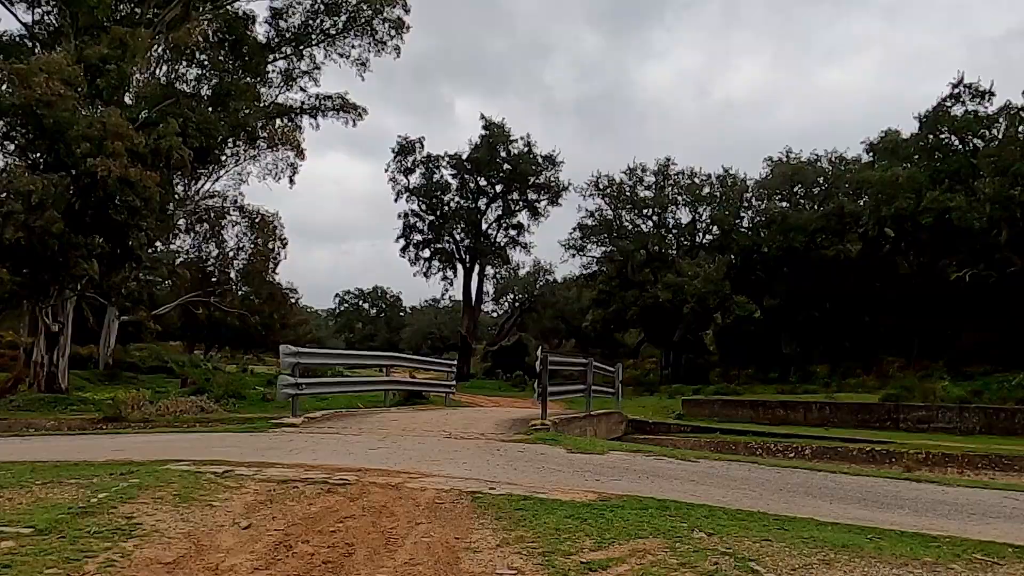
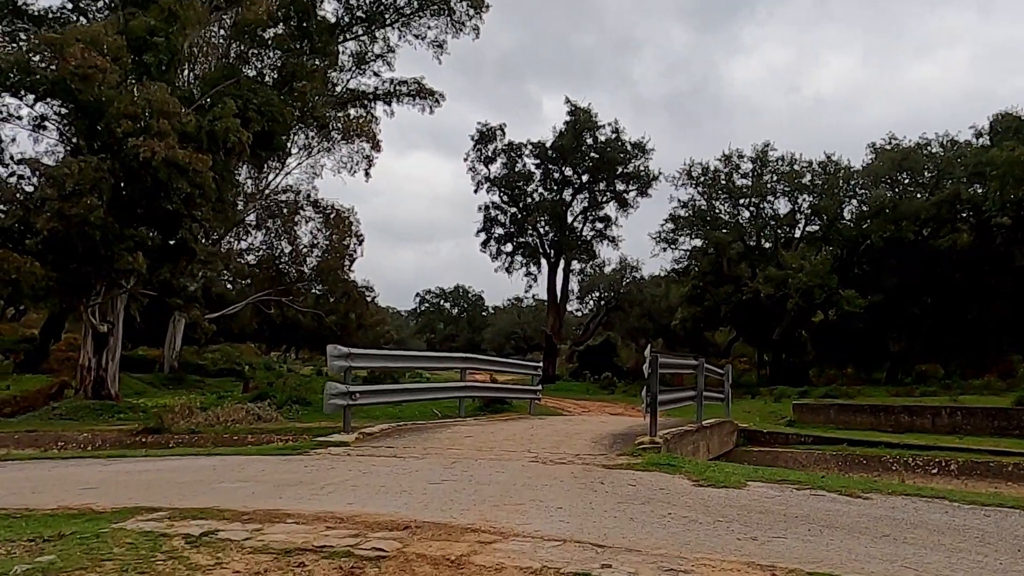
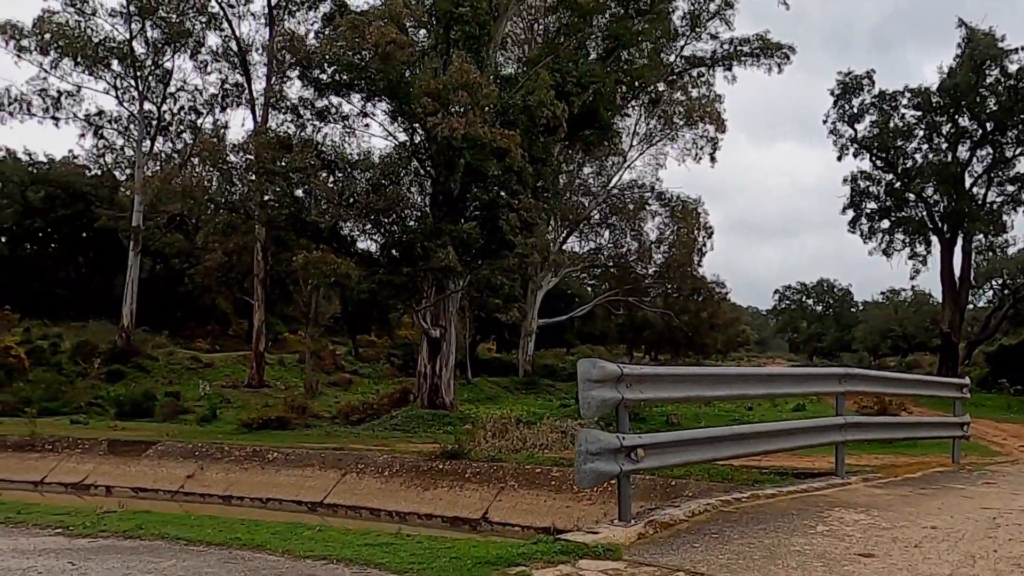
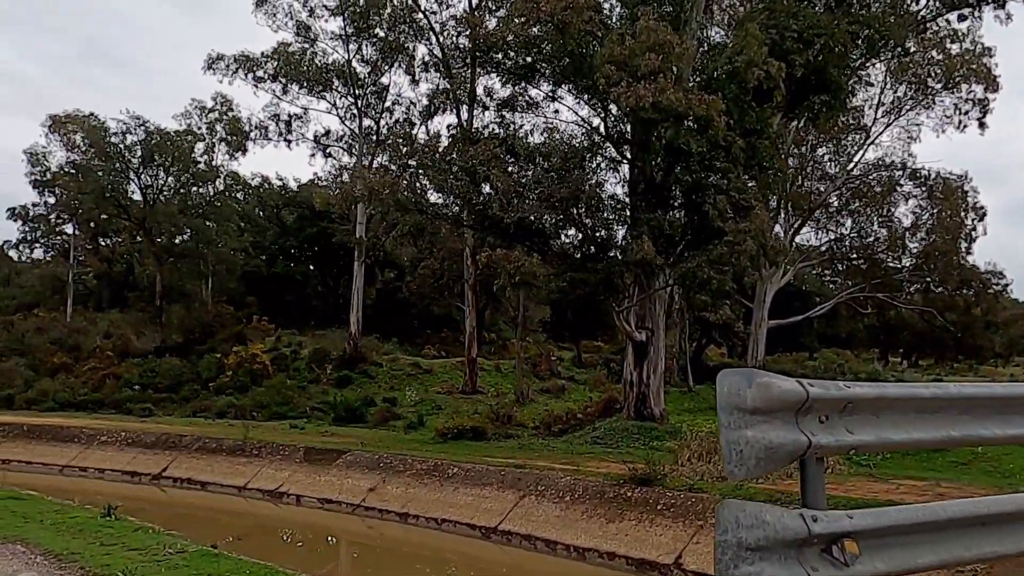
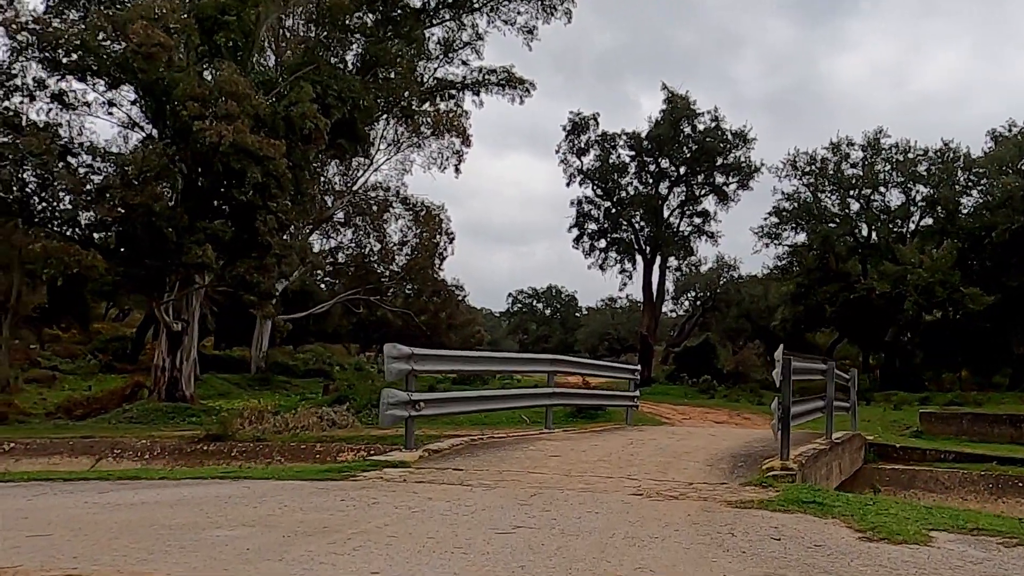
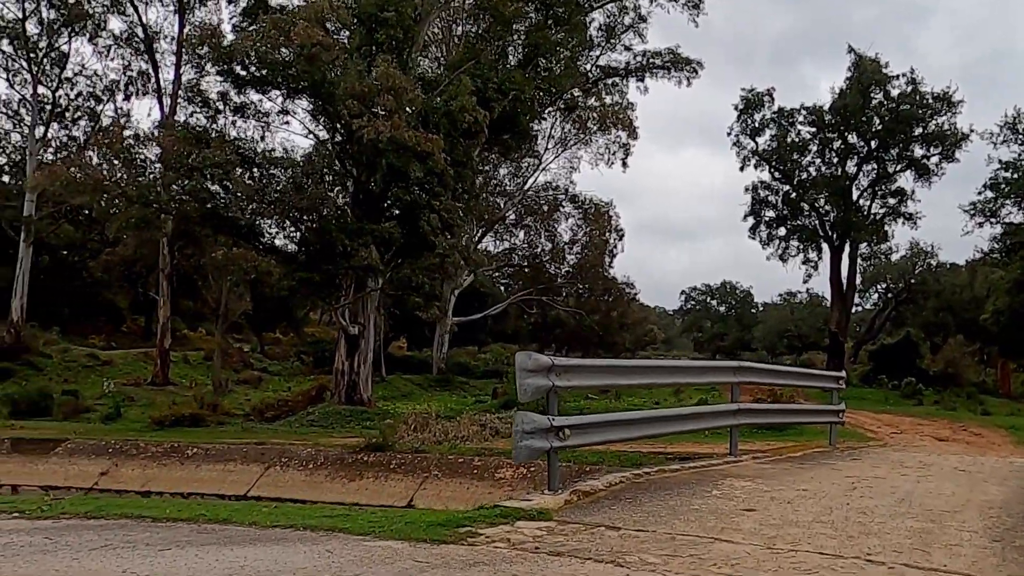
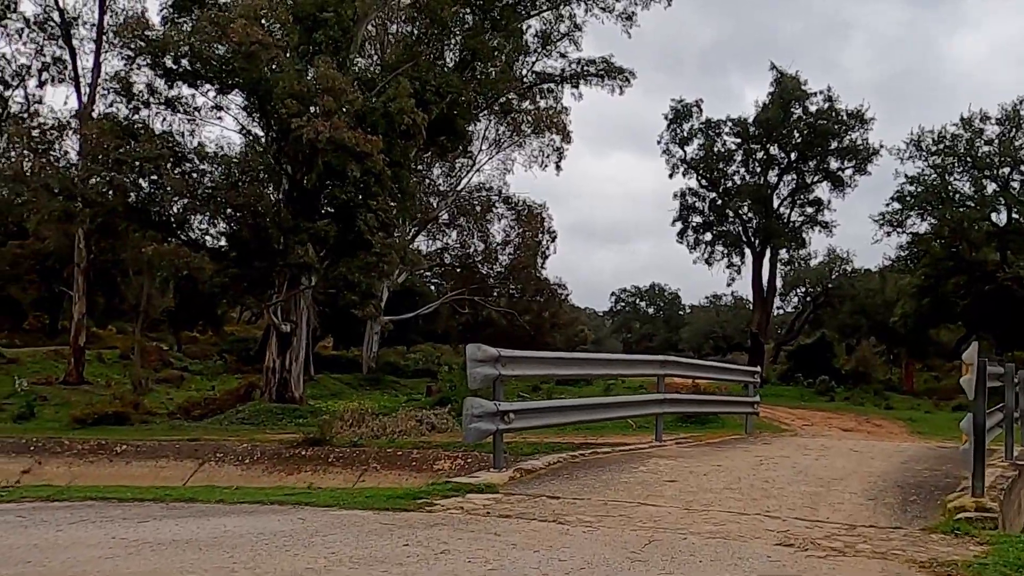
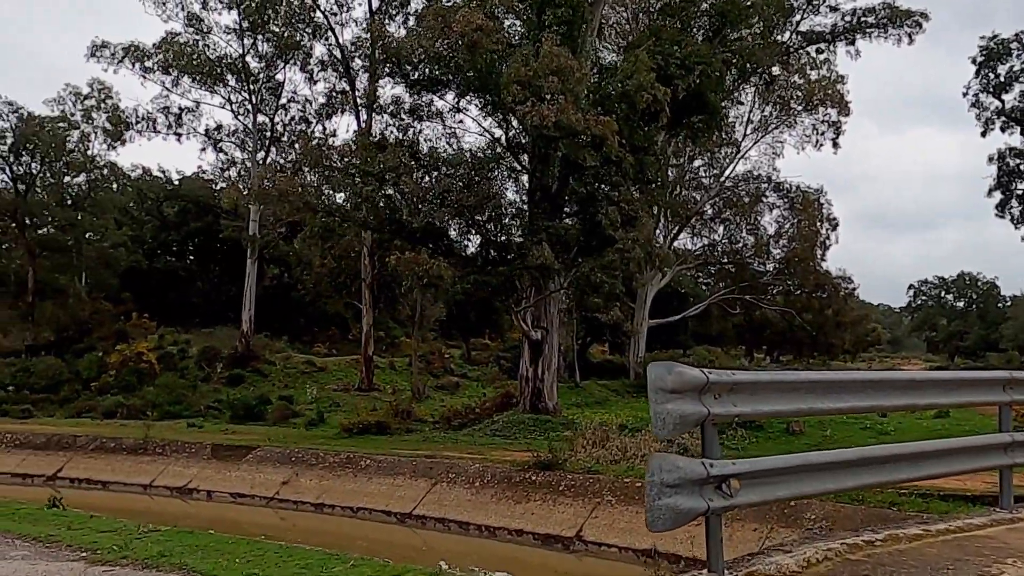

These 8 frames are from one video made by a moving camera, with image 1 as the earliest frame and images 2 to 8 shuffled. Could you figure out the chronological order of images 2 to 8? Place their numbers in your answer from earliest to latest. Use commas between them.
2, 5, 7, 6, 3, 8, 4
